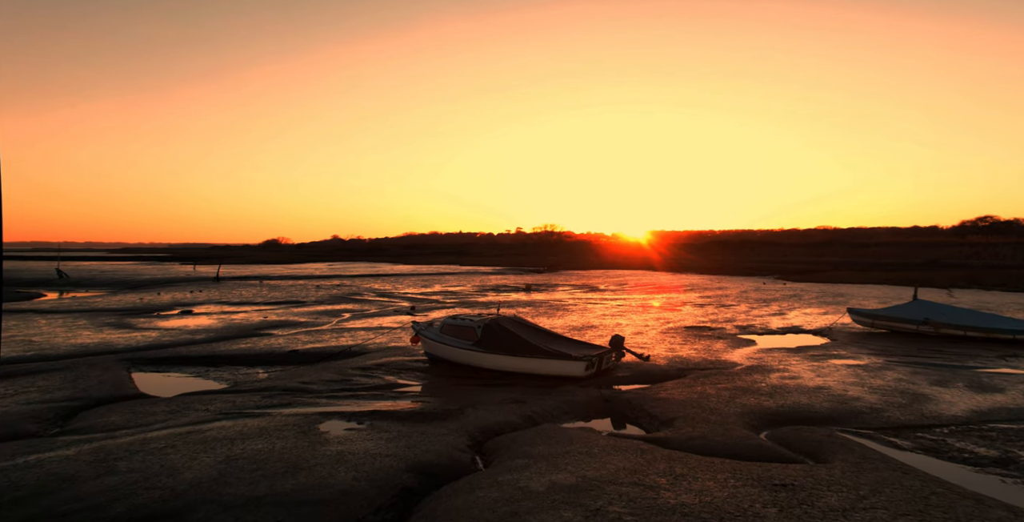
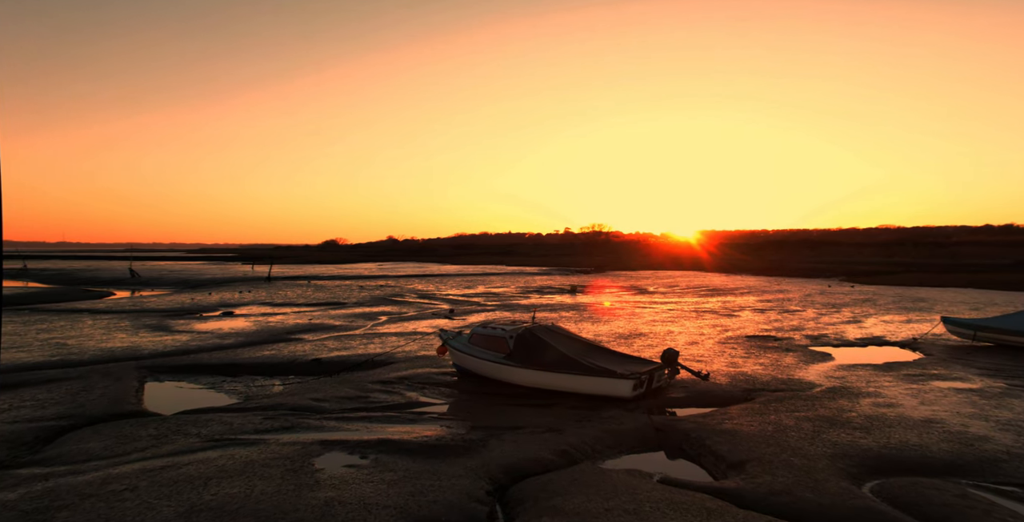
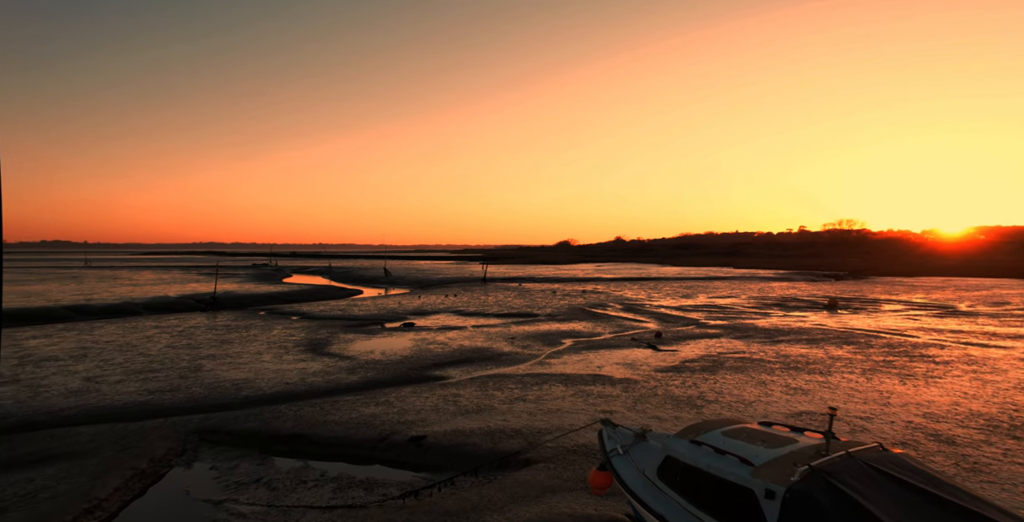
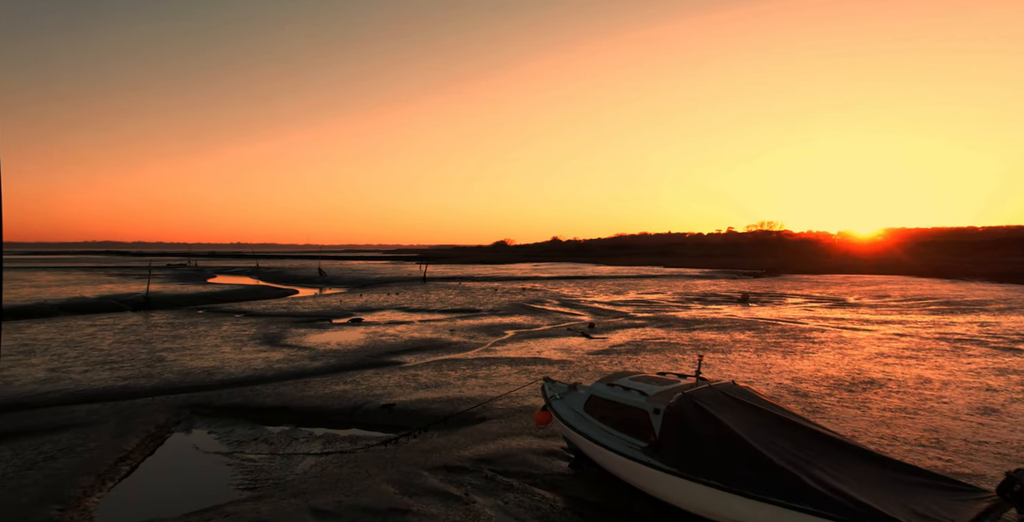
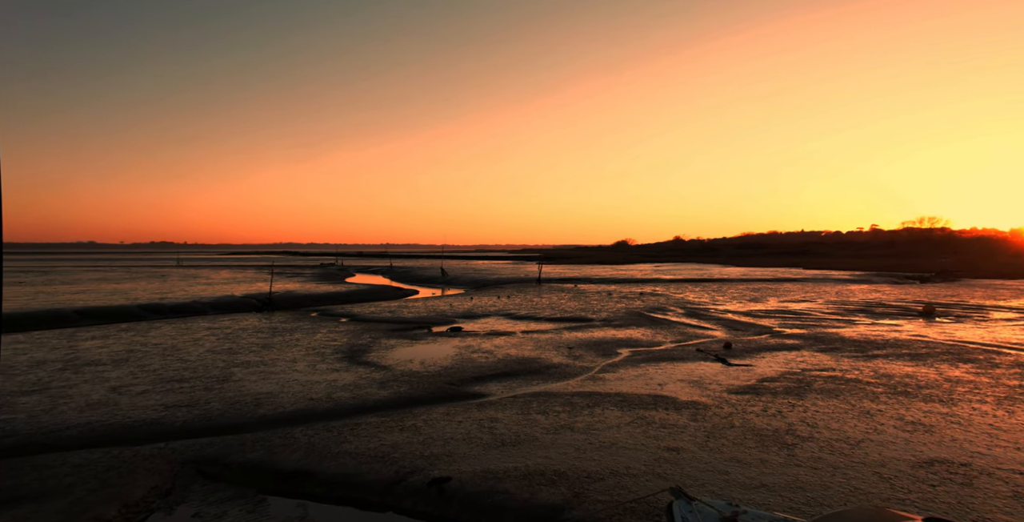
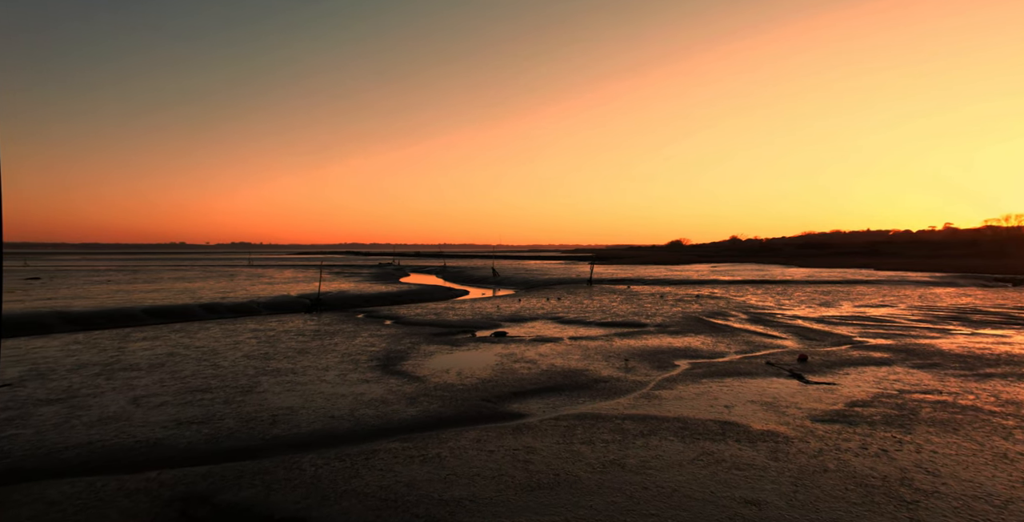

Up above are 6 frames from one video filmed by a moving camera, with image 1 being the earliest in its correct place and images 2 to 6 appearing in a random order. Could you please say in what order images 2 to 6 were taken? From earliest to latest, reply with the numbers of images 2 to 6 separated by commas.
2, 4, 3, 5, 6
